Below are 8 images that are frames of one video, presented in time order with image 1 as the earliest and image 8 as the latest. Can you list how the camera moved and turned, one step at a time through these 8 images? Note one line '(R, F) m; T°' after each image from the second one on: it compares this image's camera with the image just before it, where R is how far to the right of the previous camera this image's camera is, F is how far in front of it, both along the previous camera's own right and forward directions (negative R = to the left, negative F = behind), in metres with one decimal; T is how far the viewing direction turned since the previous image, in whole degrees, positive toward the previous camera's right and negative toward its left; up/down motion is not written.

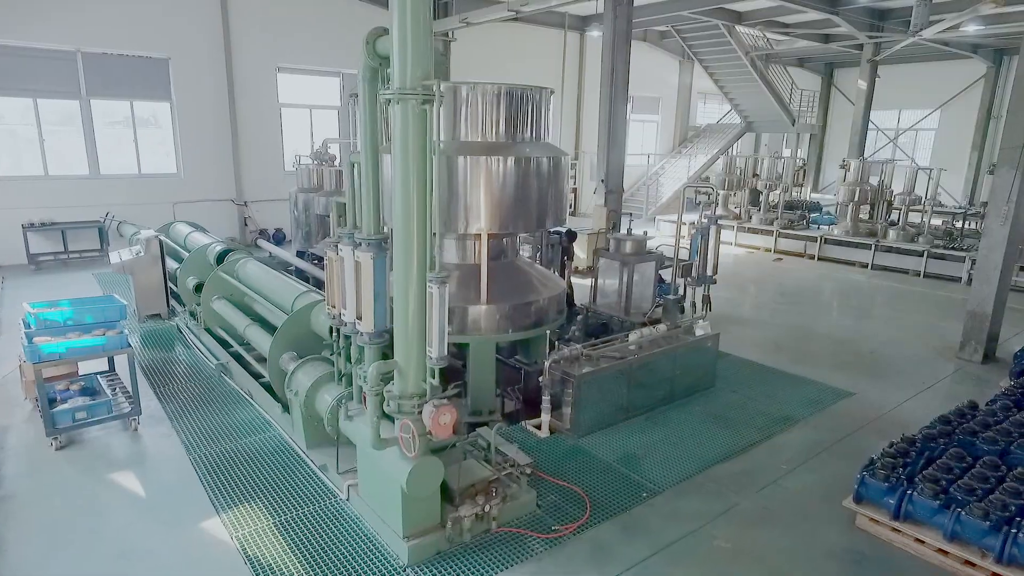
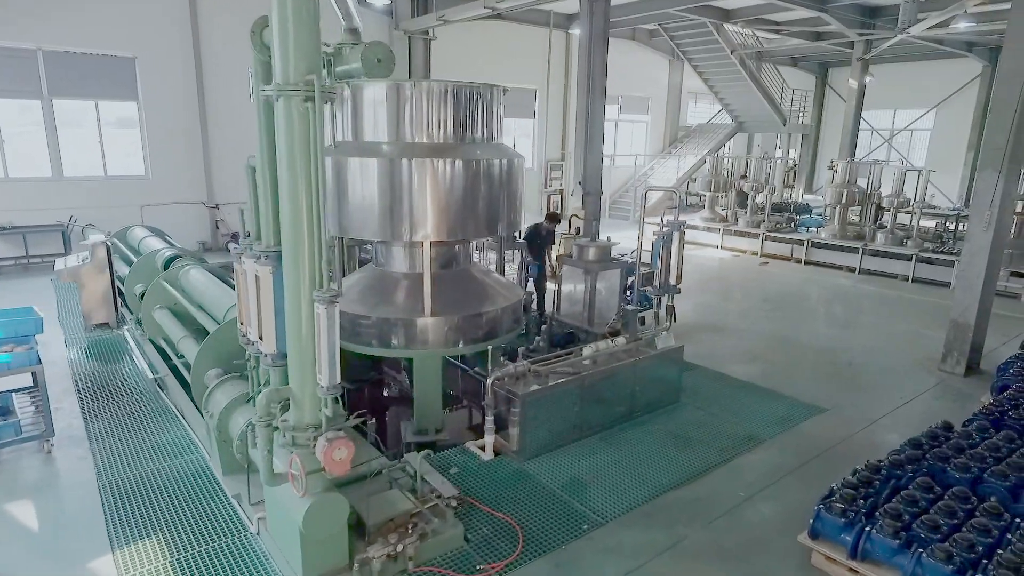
(+0.3, +0.2) m; 0°
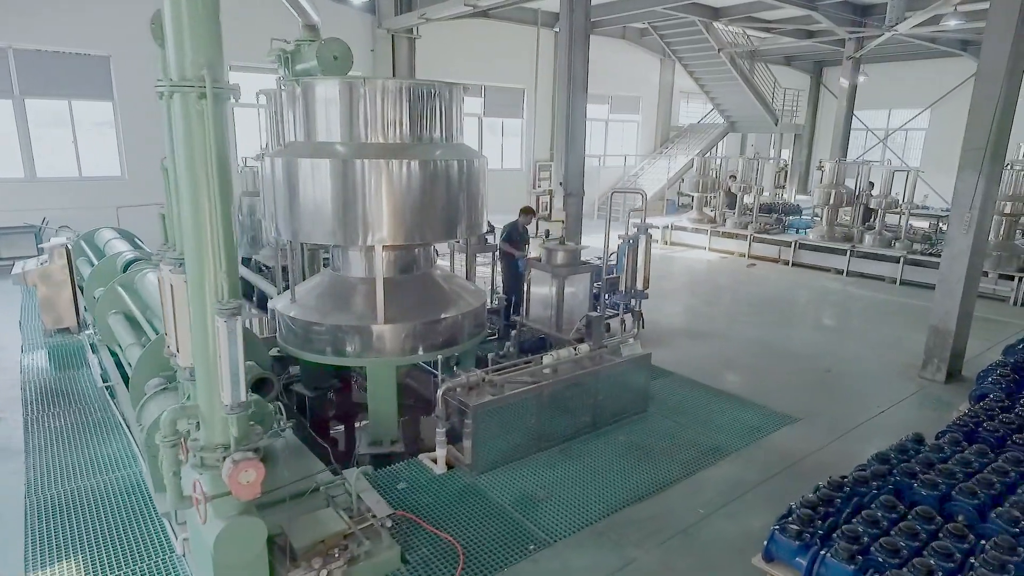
(+0.2, +0.1) m; 0°
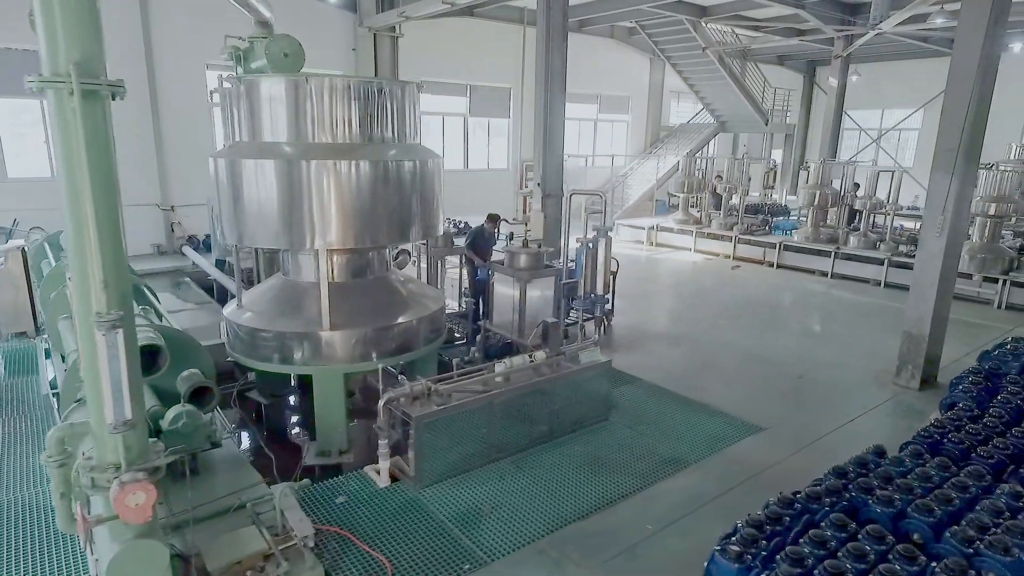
(+0.2, +0.1) m; 0°
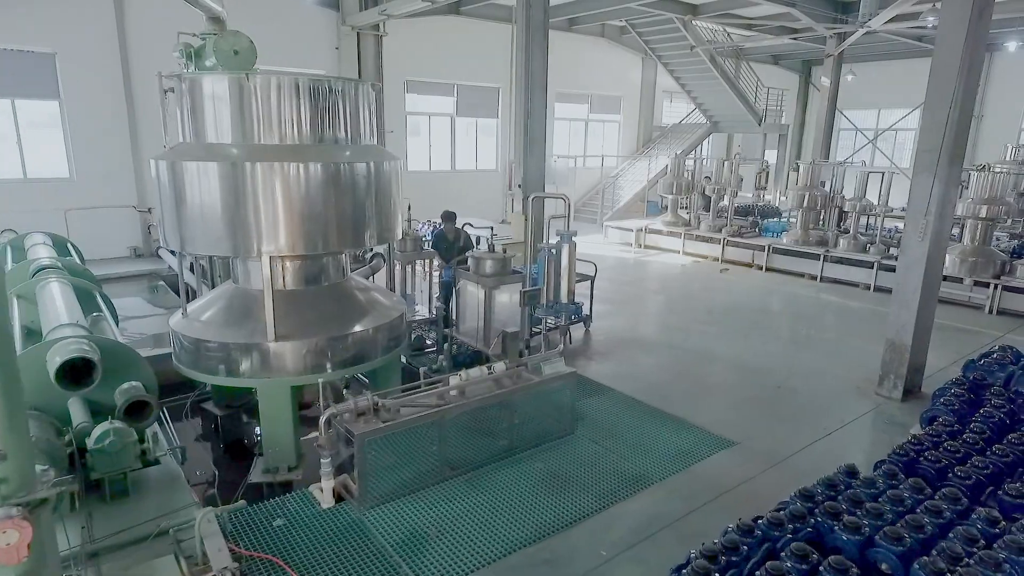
(+0.2, +0.2) m; 0°
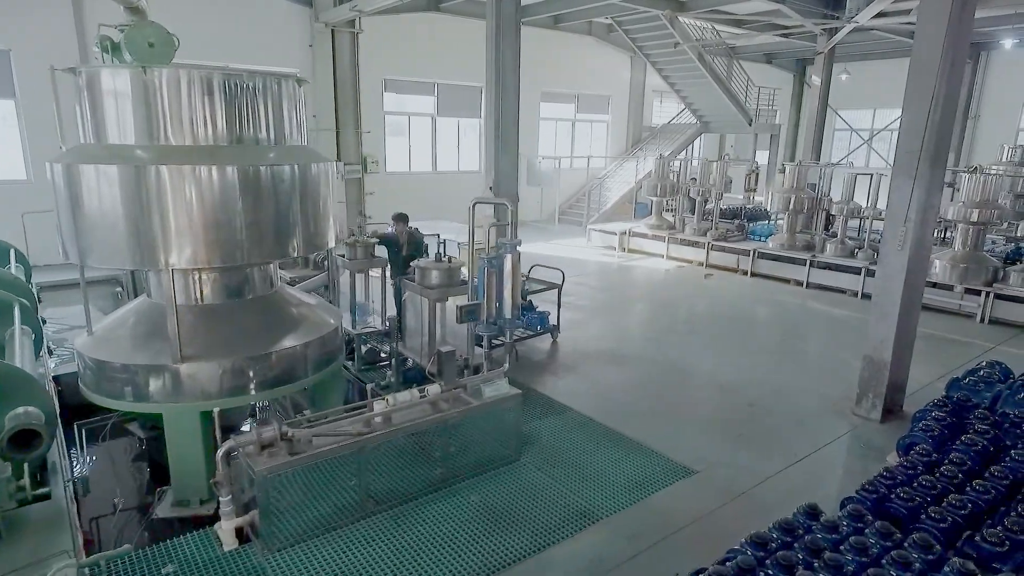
(+0.3, +0.3) m; 0°
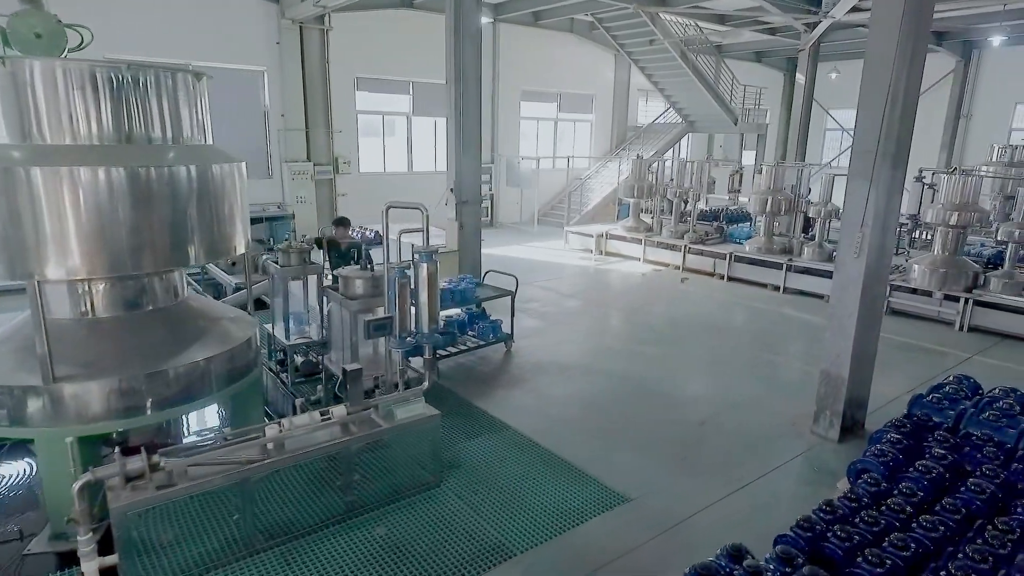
(+0.3, +0.3) m; 0°
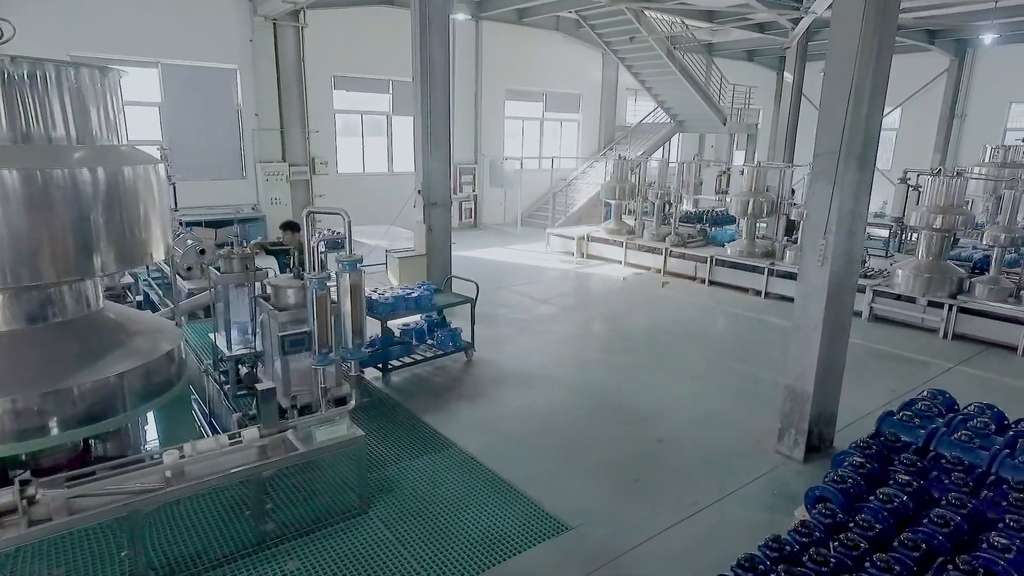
(+0.3, +0.2) m; 0°
